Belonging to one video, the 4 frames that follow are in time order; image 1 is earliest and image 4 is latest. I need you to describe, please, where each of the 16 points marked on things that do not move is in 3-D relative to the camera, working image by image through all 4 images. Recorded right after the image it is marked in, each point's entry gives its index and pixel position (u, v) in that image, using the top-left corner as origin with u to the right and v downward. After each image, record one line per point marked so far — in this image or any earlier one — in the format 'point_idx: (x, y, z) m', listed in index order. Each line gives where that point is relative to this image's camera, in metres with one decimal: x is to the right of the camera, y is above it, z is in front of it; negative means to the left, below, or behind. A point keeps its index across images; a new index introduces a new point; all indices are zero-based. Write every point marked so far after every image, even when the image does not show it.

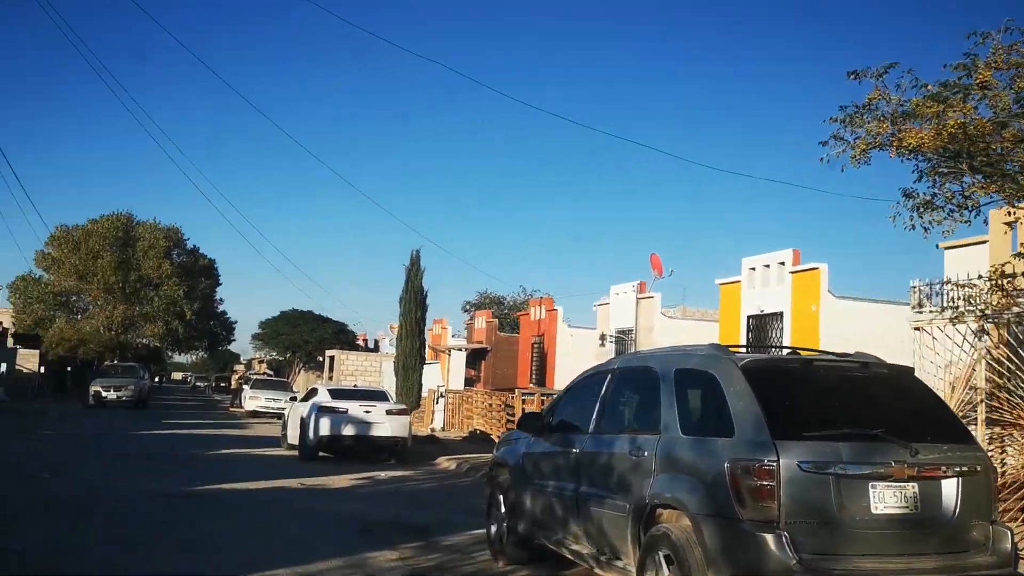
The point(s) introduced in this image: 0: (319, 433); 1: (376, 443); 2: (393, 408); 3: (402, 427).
0: (-3.8, -2.8, +17.2) m
1: (-2.7, -3.1, +17.3) m
2: (-2.4, -2.4, +17.6) m
3: (-2.2, -2.8, +17.6) m
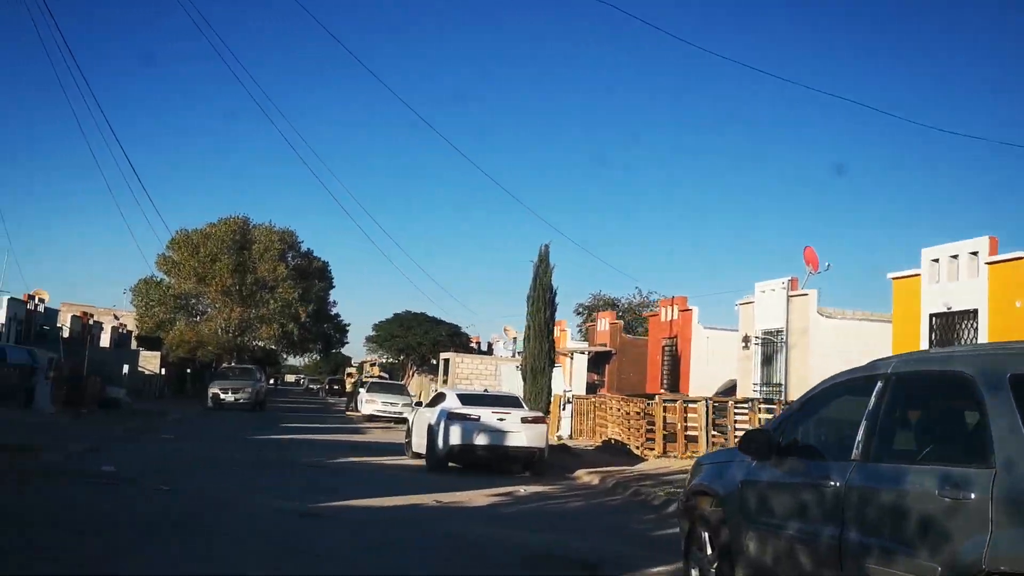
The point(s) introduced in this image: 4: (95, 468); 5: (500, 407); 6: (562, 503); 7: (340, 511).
0: (-1.1, -2.8, +15.6) m
1: (0.0, -3.0, +15.6) m
2: (+0.3, -2.3, +15.9) m
3: (+0.5, -2.7, +15.8) m
4: (-6.4, -2.8, +13.5) m
5: (-0.2, -2.2, +16.0) m
6: (+0.8, -3.2, +13.0) m
7: (-2.2, -2.9, +11.4) m
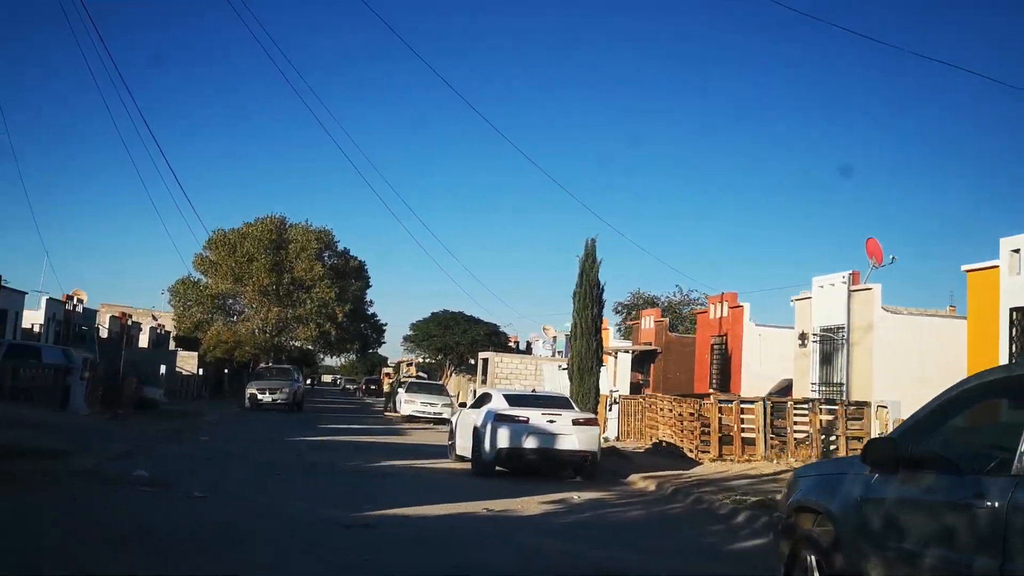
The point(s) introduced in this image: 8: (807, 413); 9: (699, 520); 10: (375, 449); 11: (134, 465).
0: (-0.3, -2.7, +14.8) m
1: (+0.8, -2.9, +14.8) m
2: (+1.2, -2.2, +15.0) m
3: (+1.3, -2.6, +14.9) m
4: (-5.7, -2.7, +12.8) m
5: (+0.7, -2.1, +15.2) m
6: (+1.5, -3.1, +12.1) m
7: (-1.5, -2.8, +10.6) m
8: (+6.4, -2.7, +19.1) m
9: (+2.5, -3.1, +11.8) m
10: (-3.1, -3.7, +20.0) m
11: (-5.9, -2.8, +13.7) m
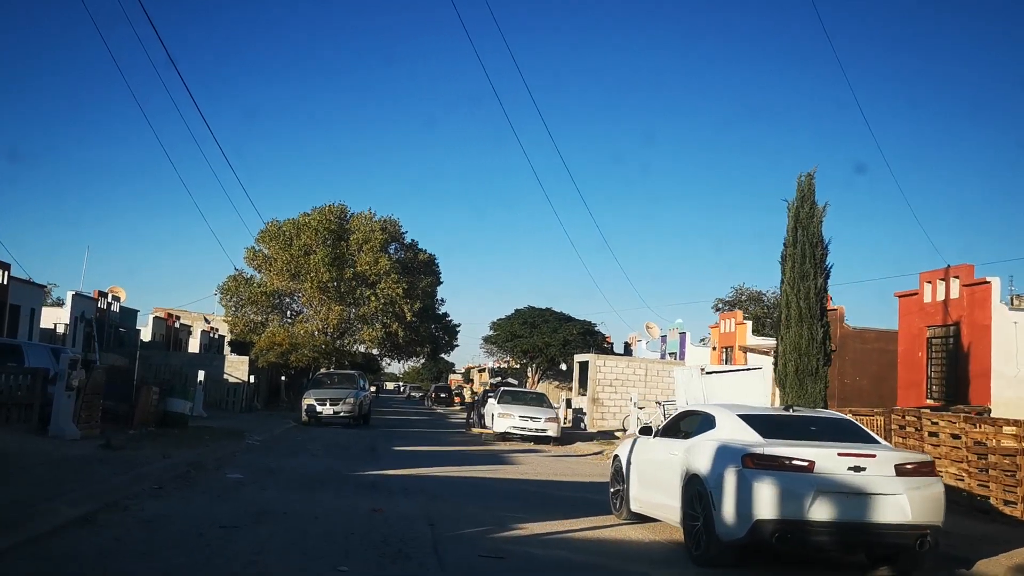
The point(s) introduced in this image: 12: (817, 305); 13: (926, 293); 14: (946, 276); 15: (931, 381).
0: (+2.1, -2.0, +7.8) m
1: (+3.2, -2.2, +7.7) m
2: (+3.6, -1.5, +7.9) m
3: (+3.7, -1.9, +7.8) m
4: (-3.4, -2.1, +6.2) m
5: (+3.0, -1.4, +8.1) m
6: (+3.7, -2.4, +5.0) m
7: (+0.6, -2.2, +3.7) m
8: (+9.1, -2.0, +11.6) m
9: (+4.7, -2.4, +4.6) m
10: (-0.4, -3.1, +13.1) m
11: (-3.6, -2.2, +7.0) m
12: (+4.6, -0.3, +13.2) m
13: (+9.3, -0.1, +19.7) m
14: (+9.5, +0.3, +19.2) m
15: (+9.3, -2.0, +19.4) m
